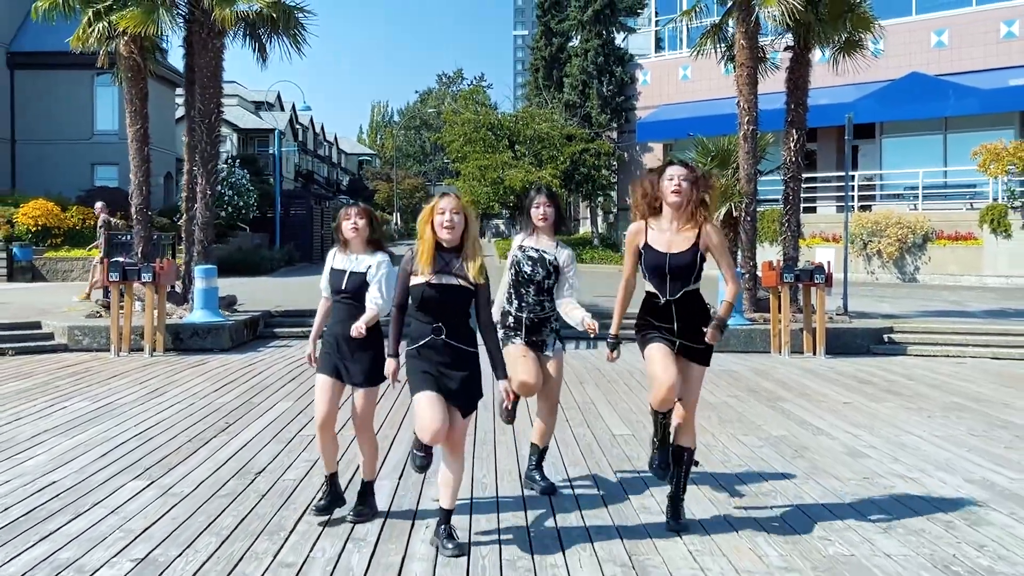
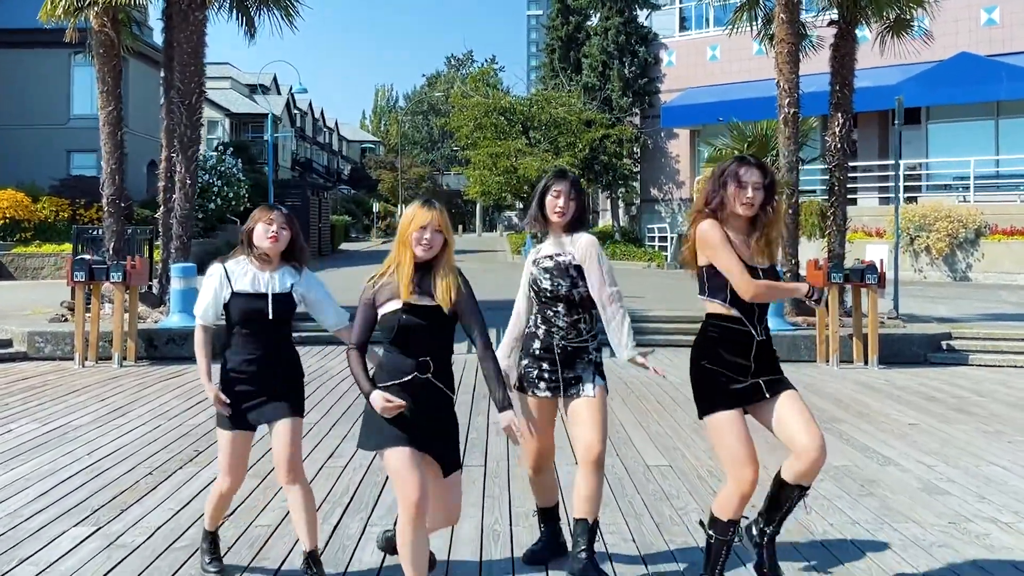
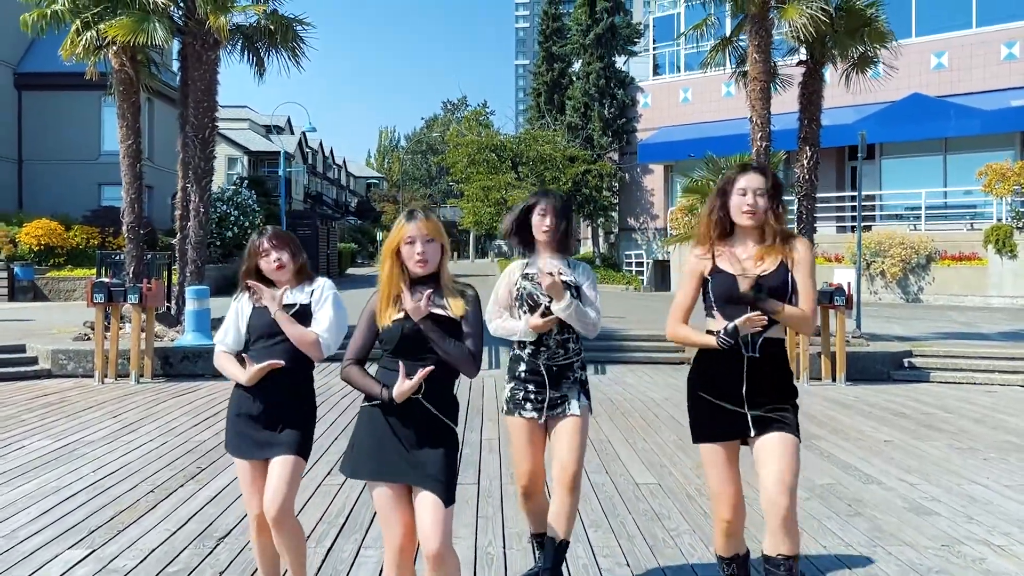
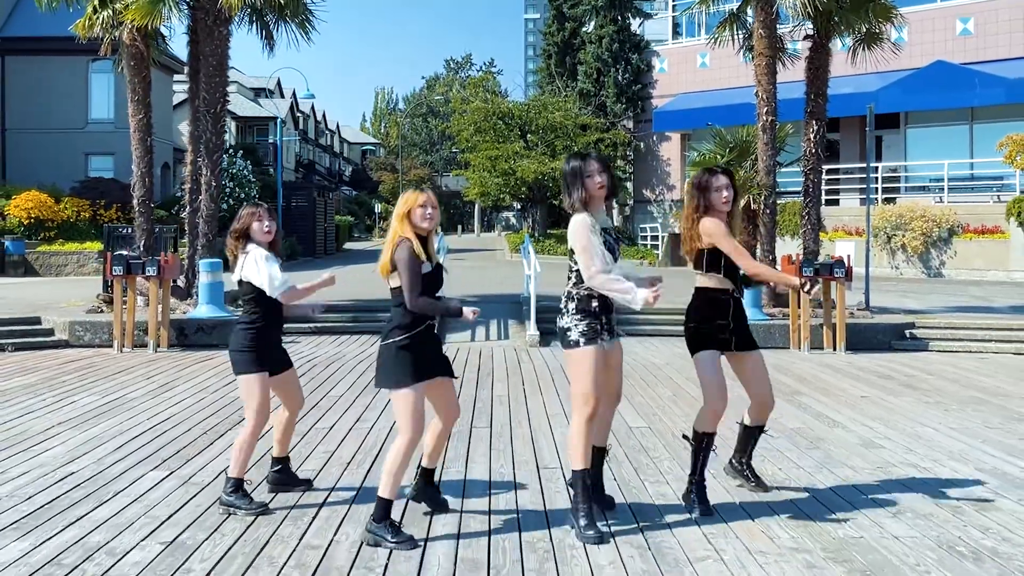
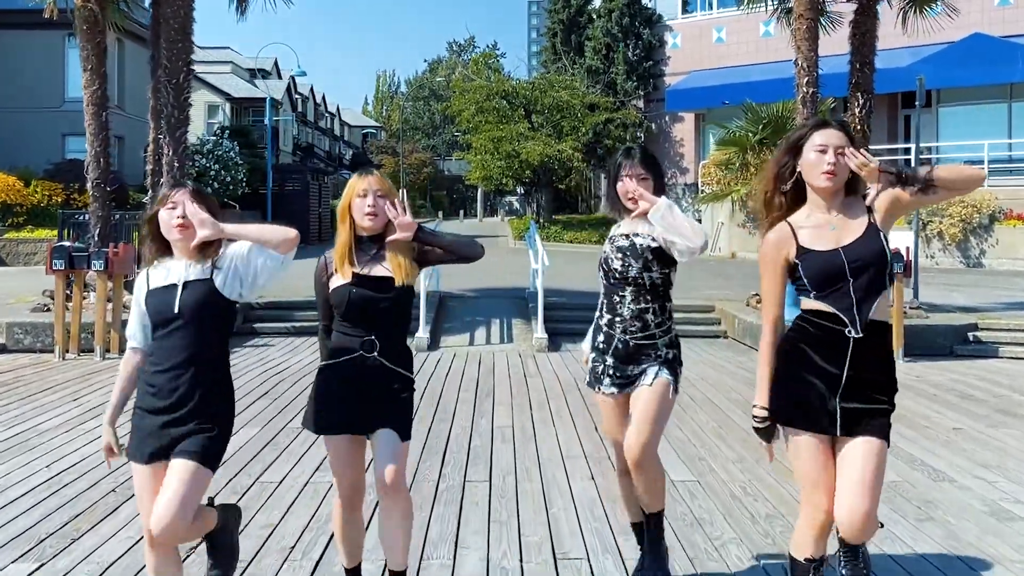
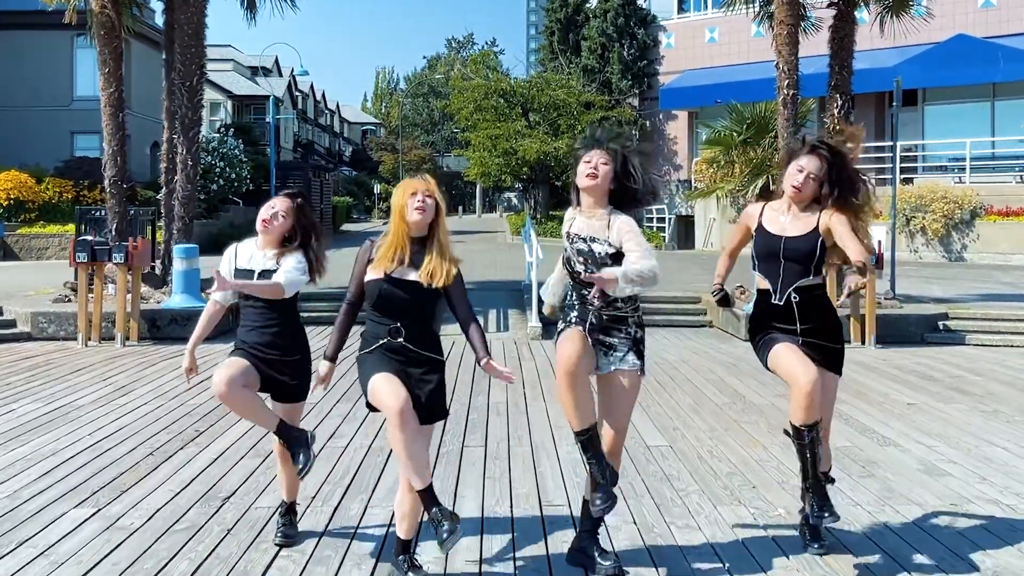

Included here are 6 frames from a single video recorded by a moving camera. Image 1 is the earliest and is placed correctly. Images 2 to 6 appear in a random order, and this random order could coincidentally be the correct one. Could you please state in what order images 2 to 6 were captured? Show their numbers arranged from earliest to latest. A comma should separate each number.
3, 2, 4, 6, 5
